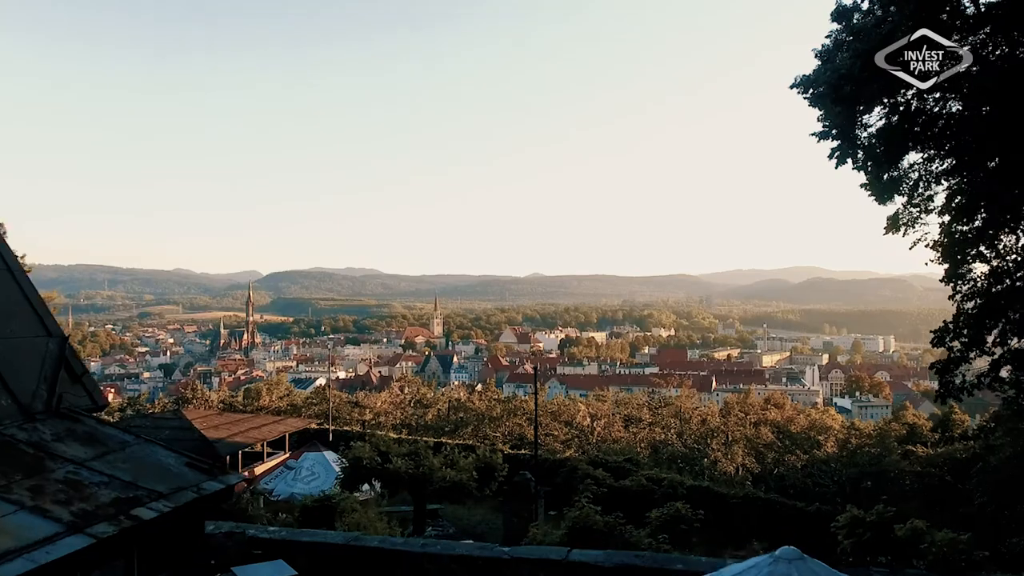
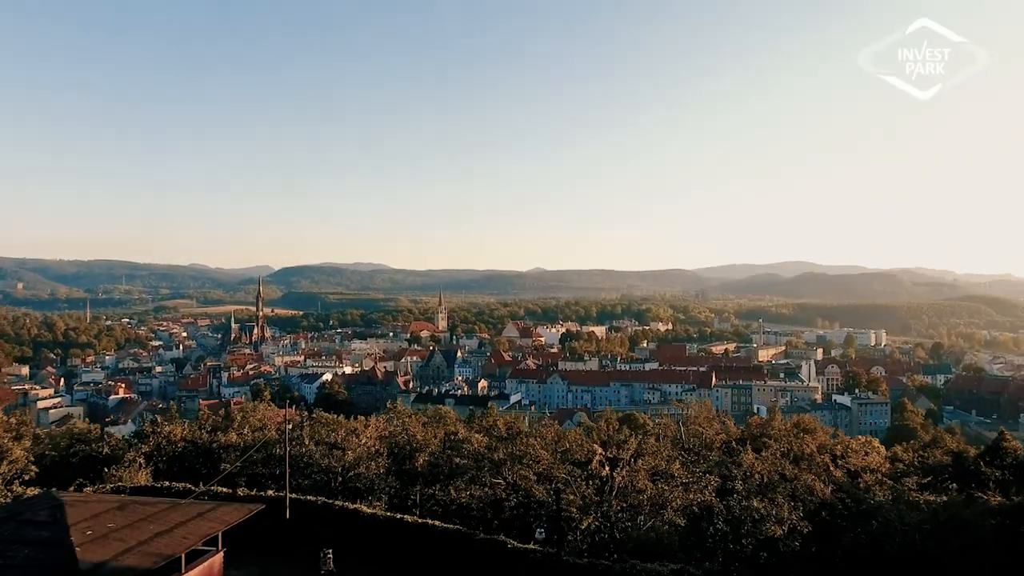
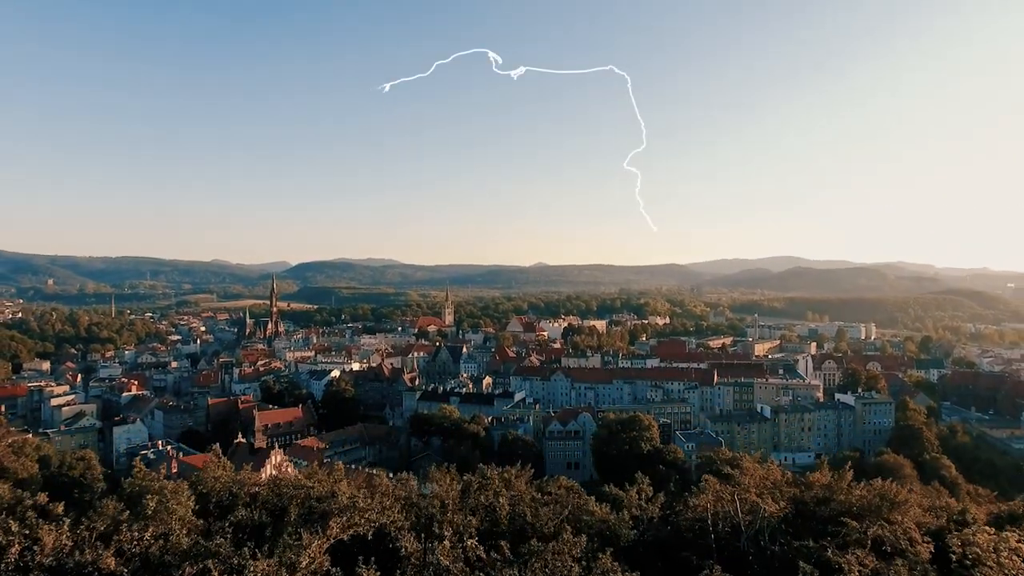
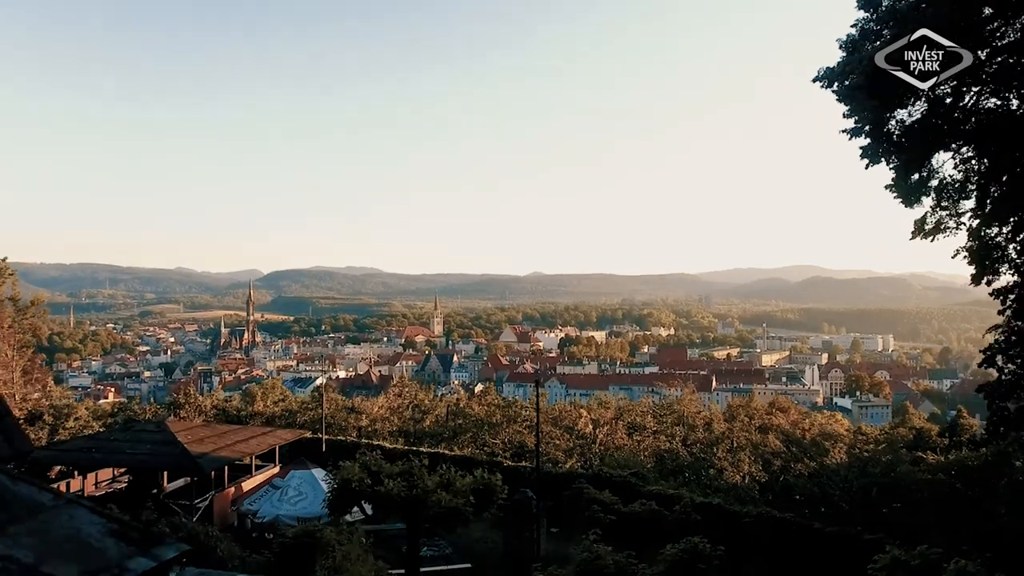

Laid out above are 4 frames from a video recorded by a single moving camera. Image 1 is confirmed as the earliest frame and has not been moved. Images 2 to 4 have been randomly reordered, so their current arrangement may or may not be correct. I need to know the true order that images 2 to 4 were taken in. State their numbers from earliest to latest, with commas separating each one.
4, 2, 3
